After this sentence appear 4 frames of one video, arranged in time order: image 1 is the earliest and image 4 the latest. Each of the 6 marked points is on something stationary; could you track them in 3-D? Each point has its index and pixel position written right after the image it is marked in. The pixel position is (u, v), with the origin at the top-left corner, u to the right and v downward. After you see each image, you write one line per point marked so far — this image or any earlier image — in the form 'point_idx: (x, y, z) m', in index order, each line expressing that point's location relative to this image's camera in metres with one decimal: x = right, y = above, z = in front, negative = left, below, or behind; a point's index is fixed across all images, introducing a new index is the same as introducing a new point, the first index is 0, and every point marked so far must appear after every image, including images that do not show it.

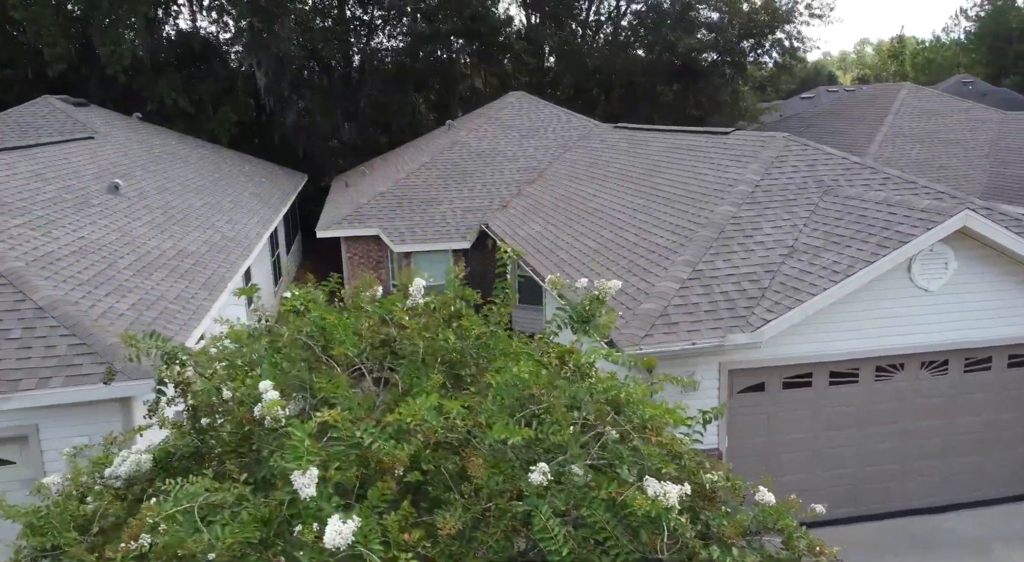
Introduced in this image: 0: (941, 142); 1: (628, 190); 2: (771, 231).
0: (+10.2, +3.3, +18.7) m
1: (+1.8, +1.5, +12.2) m
2: (+2.9, +0.6, +8.9) m
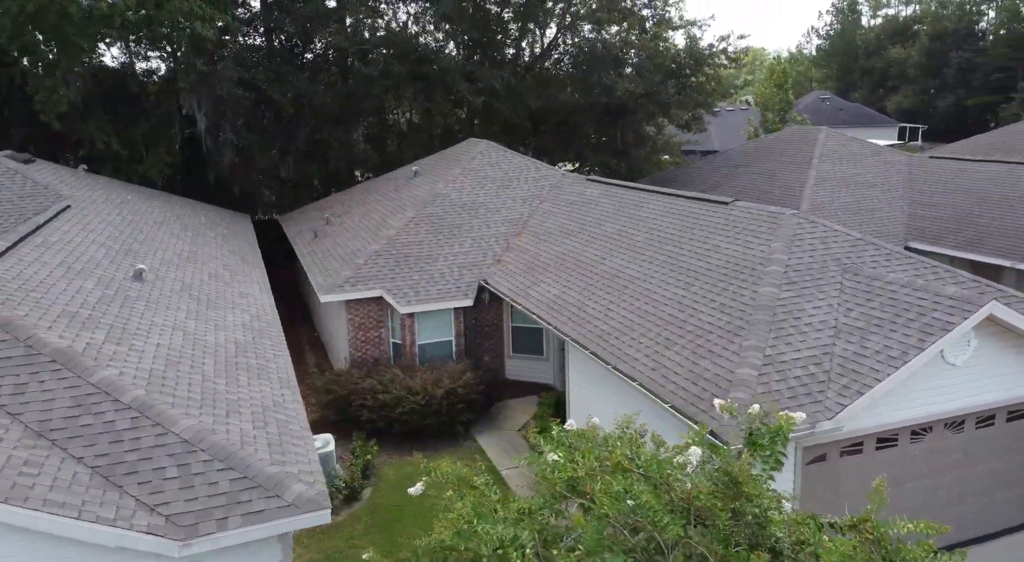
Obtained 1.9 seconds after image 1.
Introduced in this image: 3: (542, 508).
0: (+9.3, +2.6, +21.0) m
1: (+2.2, +0.4, +13.2) m
2: (+3.9, -0.4, +10.1) m
3: (+0.2, -1.5, +5.3) m
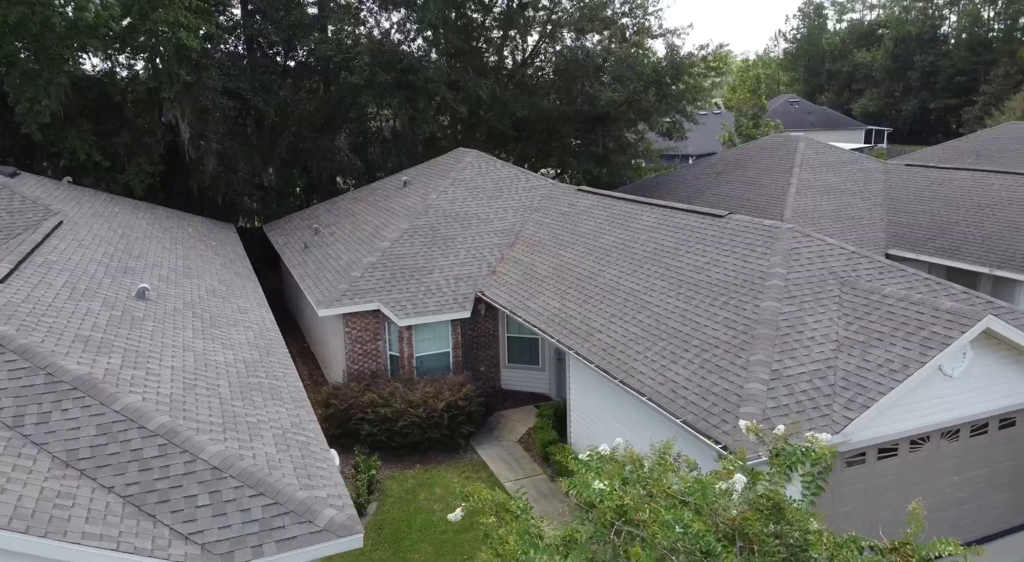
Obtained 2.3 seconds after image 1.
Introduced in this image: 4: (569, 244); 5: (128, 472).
0: (+9.0, +2.4, +21.5) m
1: (+2.2, +0.2, +13.4) m
2: (+4.0, -0.6, +10.4) m
3: (+0.5, -1.7, +5.4) m
4: (+1.2, +0.7, +15.6) m
5: (-3.5, -1.7, +7.1) m
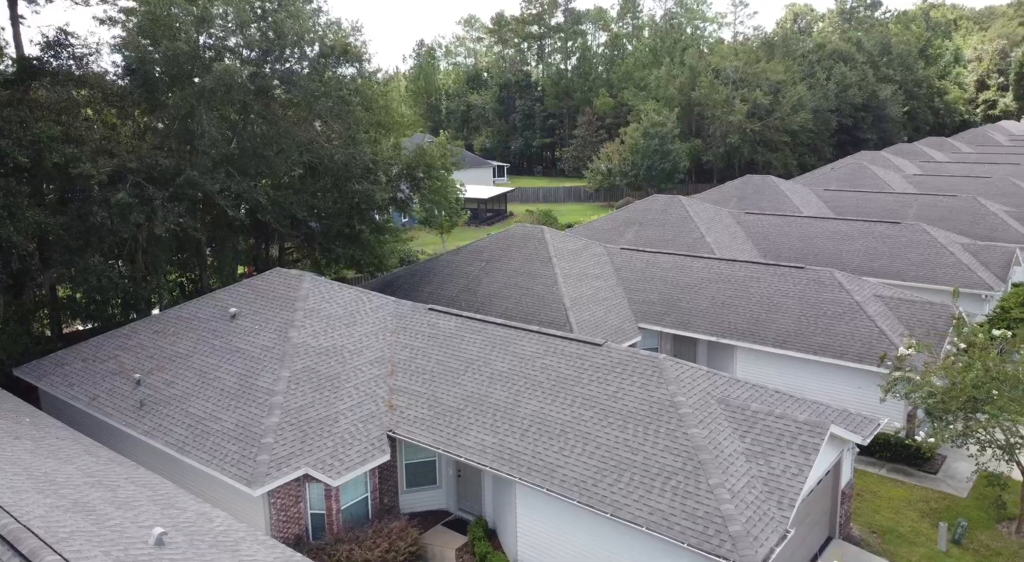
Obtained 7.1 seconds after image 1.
0: (+2.6, +0.1, +26.5) m
1: (+0.8, -2.4, +16.1) m
2: (+3.9, -3.0, +14.4) m
3: (+3.4, -4.3, +8.4) m
4: (-1.2, -2.1, +17.5) m
5: (-0.9, -4.7, +7.9) m
